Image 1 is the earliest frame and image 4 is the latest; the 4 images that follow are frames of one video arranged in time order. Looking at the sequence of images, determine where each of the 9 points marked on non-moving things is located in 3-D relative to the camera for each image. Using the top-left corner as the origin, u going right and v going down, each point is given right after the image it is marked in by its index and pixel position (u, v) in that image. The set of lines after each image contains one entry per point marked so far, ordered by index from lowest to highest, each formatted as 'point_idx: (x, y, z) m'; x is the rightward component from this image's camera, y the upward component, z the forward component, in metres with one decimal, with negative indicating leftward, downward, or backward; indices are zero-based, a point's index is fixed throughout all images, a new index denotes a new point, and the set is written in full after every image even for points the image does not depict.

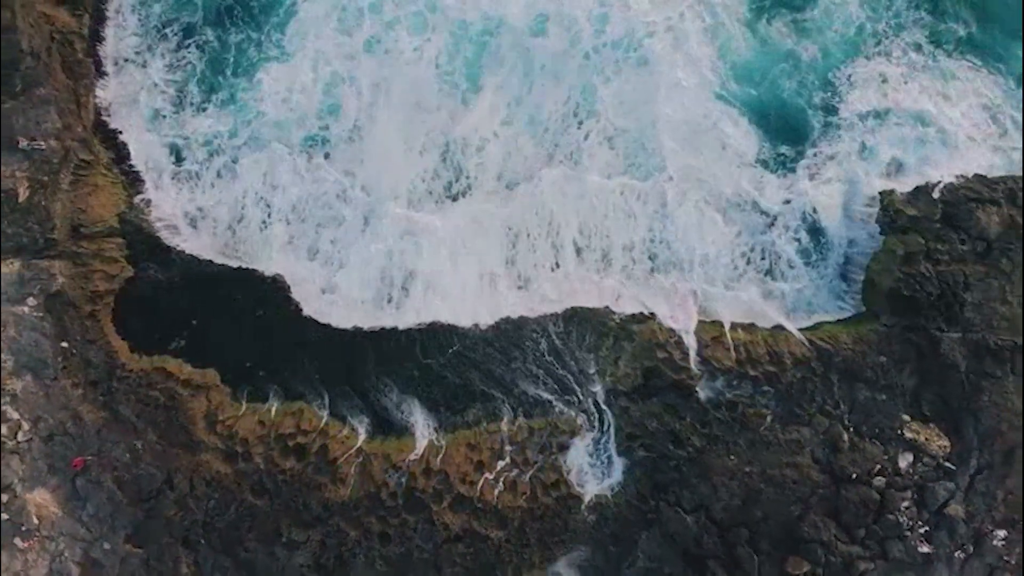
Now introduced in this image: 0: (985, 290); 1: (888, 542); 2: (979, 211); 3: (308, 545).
0: (+8.0, 0.0, +15.2) m
1: (+6.1, -4.1, +14.7) m
2: (+8.0, +1.3, +15.5) m
3: (-3.2, -4.1, +14.3) m
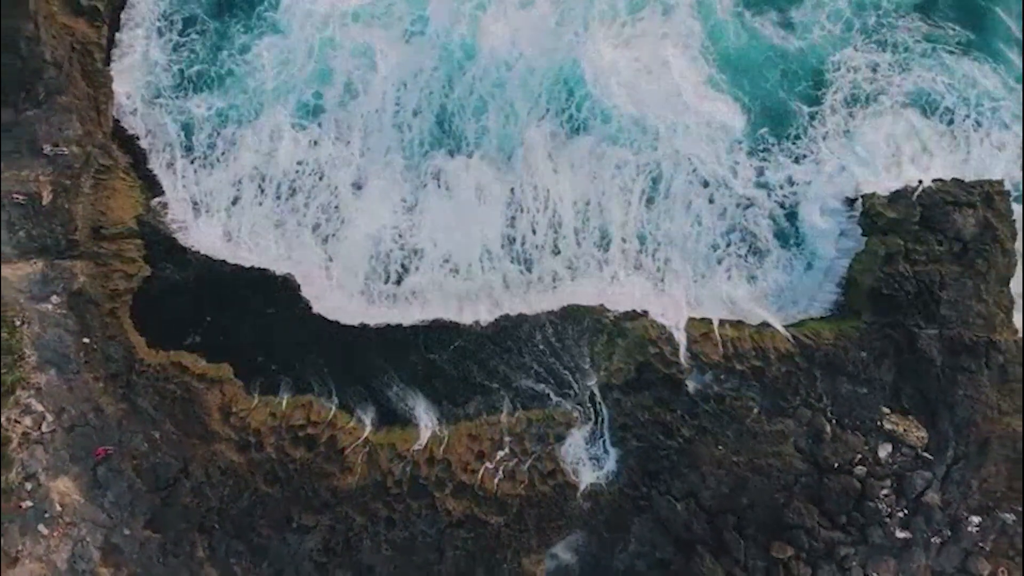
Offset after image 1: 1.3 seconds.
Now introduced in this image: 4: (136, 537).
0: (+8.0, 0.0, +15.9) m
1: (+6.1, -4.1, +15.4) m
2: (+8.0, +1.4, +16.3) m
3: (-3.2, -4.1, +15.0) m
4: (-6.2, -4.1, +14.9) m
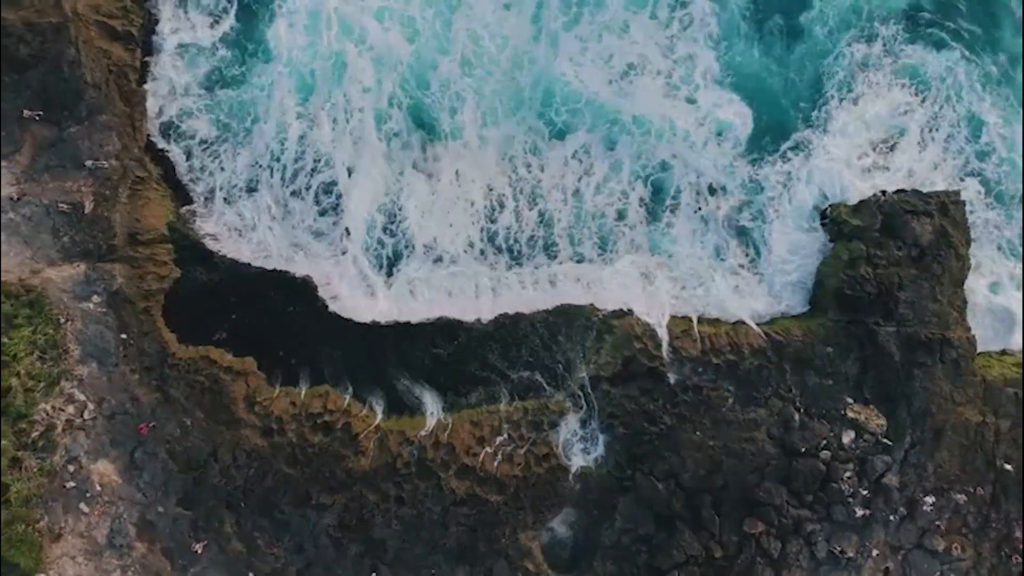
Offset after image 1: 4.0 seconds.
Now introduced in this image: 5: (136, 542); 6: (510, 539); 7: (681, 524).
0: (+7.9, 0.0, +17.5) m
1: (+6.1, -4.1, +17.0) m
2: (+8.0, +1.3, +17.8) m
3: (-3.3, -4.1, +16.6) m
4: (-6.3, -4.1, +16.5) m
5: (-6.9, -4.6, +16.4) m
6: (0.0, -4.7, +16.9) m
7: (+3.2, -4.5, +17.1) m
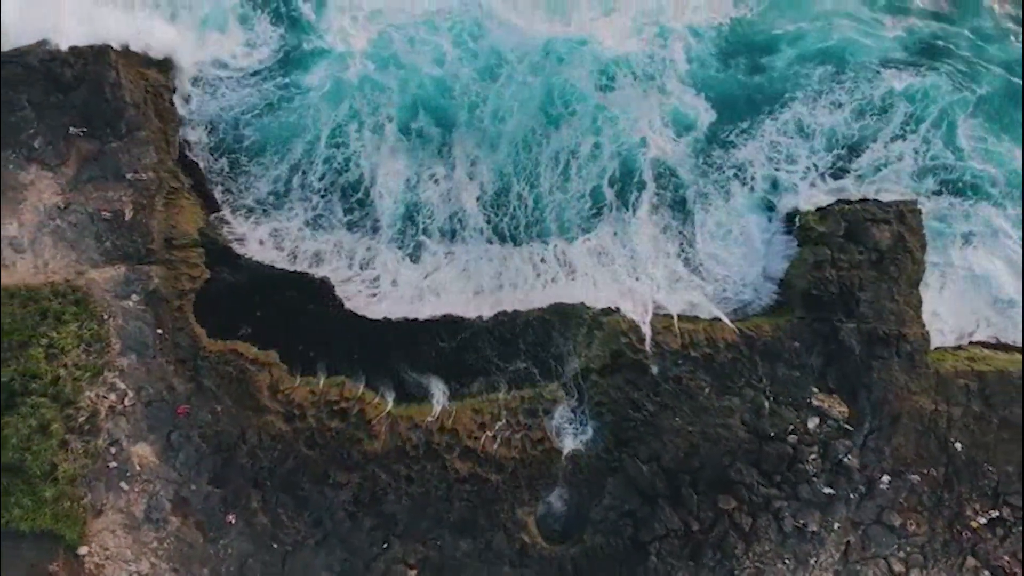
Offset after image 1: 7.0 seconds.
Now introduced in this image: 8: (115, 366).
0: (+7.9, -0.1, +19.3) m
1: (+6.0, -4.1, +18.8) m
2: (+8.0, +1.3, +19.7) m
3: (-3.3, -4.1, +18.4) m
4: (-6.3, -4.1, +18.3) m
5: (-6.9, -4.6, +18.2) m
6: (-0.1, -4.7, +18.7) m
7: (+3.2, -4.5, +18.9) m
8: (-7.9, -1.6, +17.9) m
